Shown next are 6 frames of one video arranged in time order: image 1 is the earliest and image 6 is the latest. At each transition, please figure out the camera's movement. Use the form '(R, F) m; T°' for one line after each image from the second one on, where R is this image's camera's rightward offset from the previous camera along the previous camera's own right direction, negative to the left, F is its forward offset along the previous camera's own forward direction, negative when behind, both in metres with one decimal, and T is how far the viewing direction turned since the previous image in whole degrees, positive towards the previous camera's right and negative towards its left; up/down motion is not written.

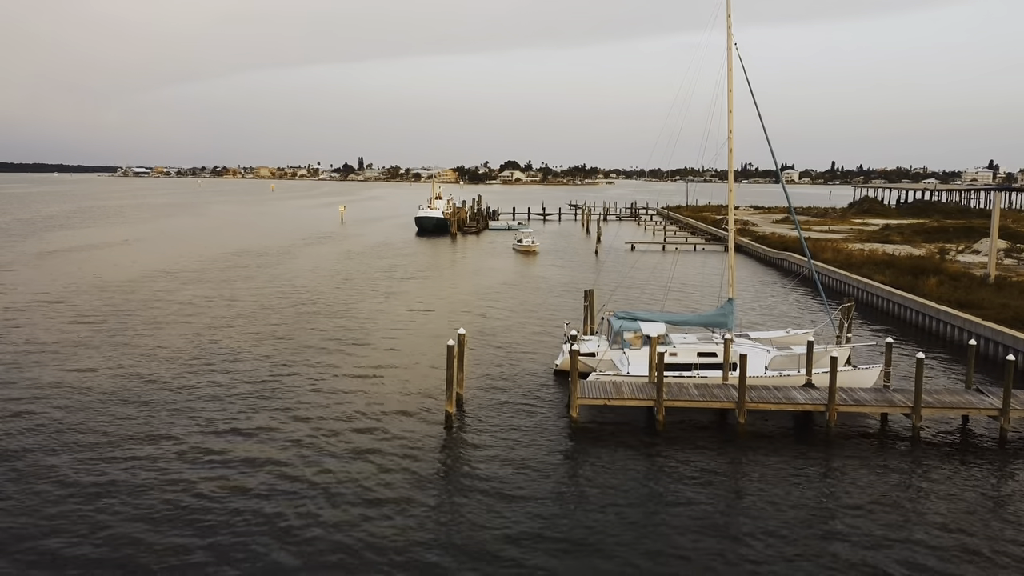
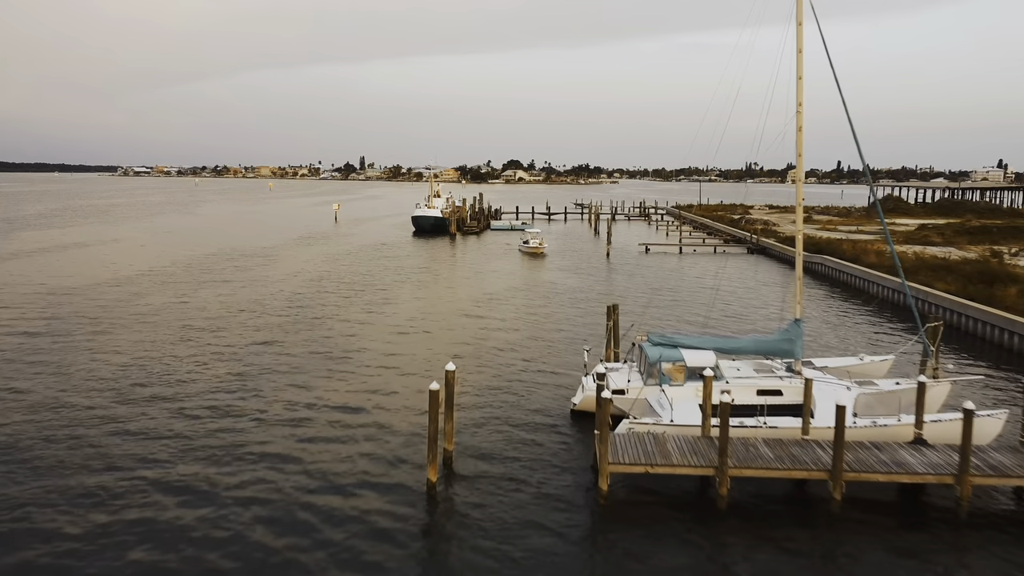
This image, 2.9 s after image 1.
(-0.1, +4.6) m; 0°
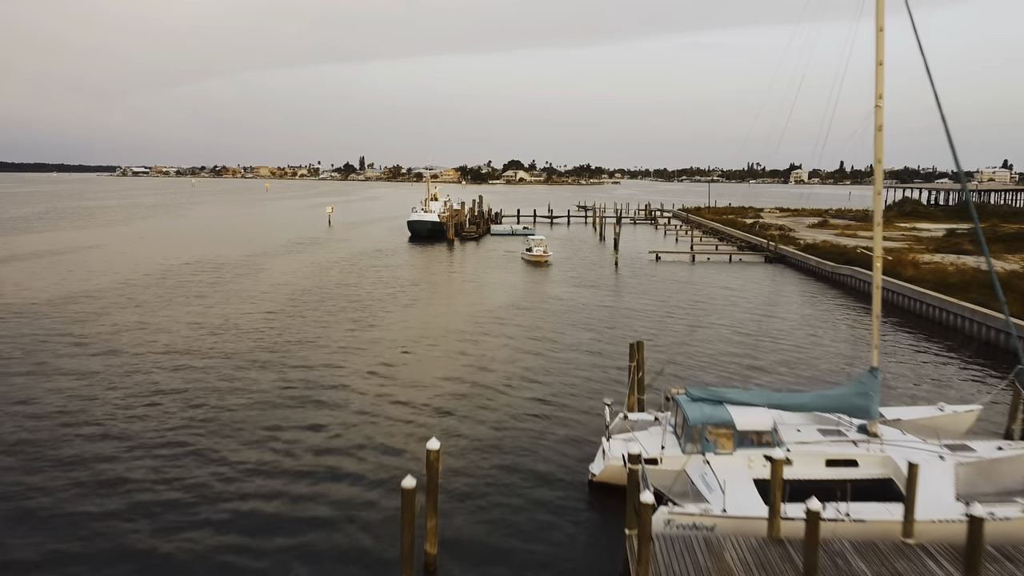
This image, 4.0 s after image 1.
(-0.1, +3.4) m; 0°
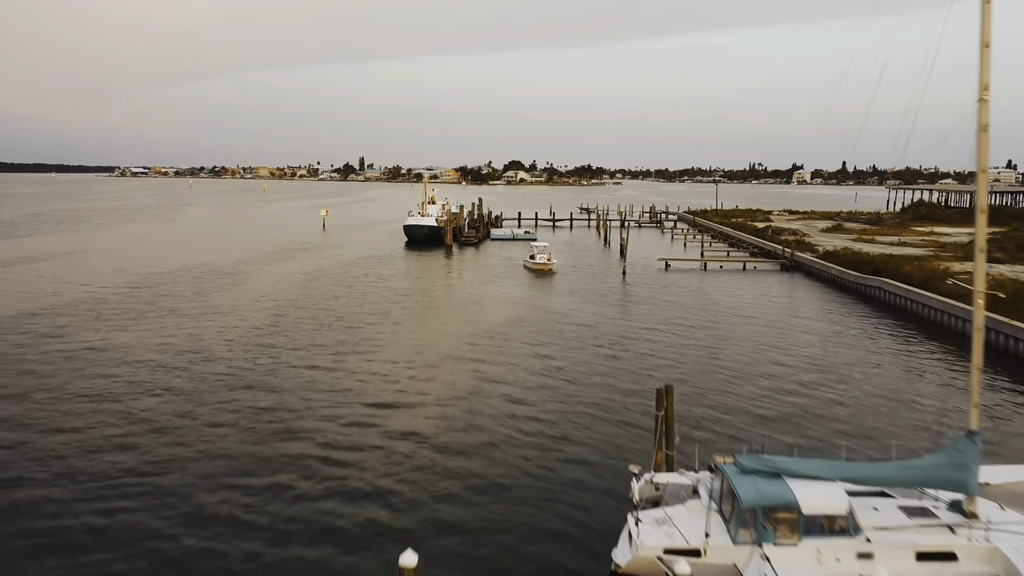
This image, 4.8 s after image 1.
(0.0, +2.7) m; 0°
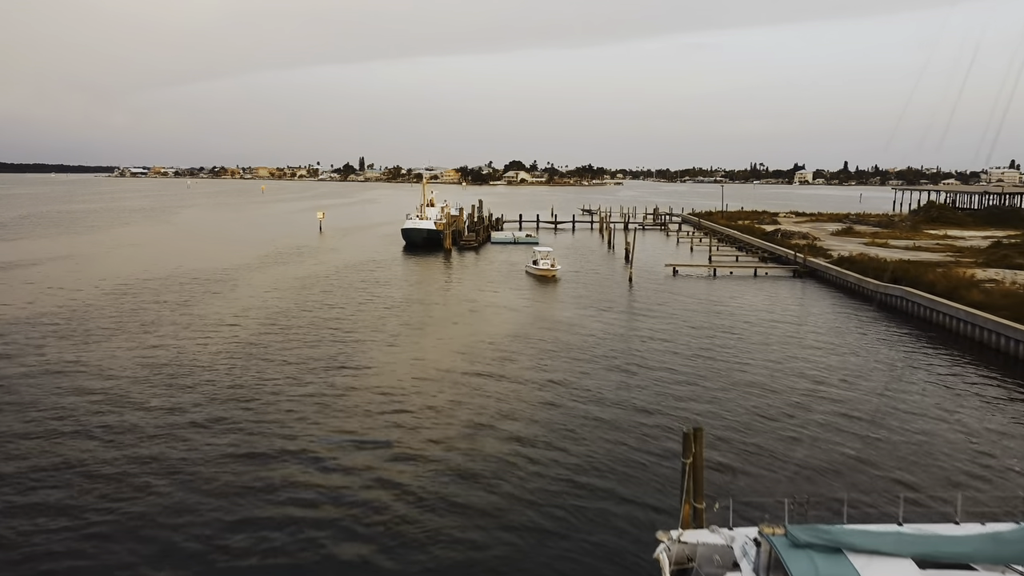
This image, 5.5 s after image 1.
(-0.1, +1.8) m; 0°
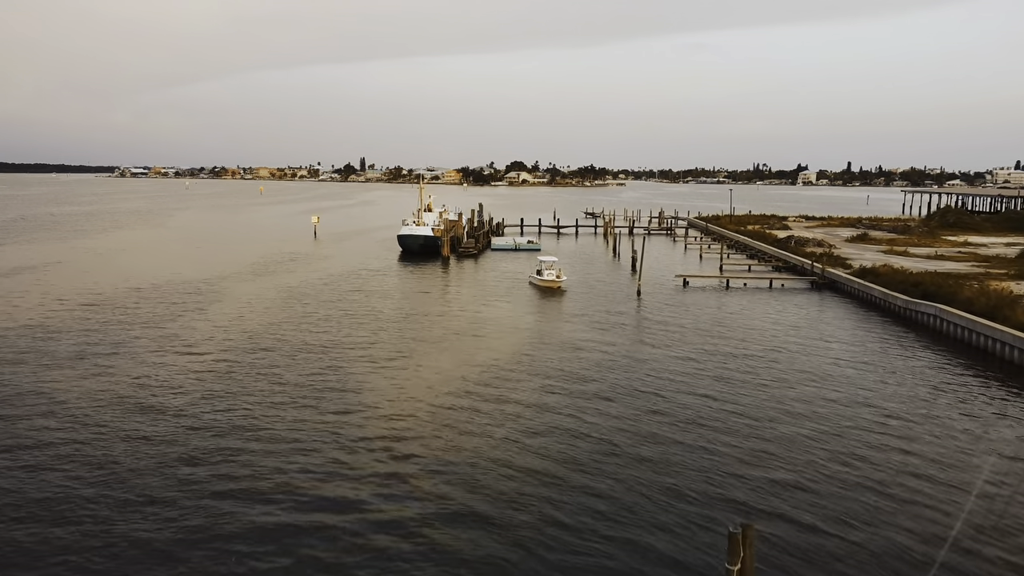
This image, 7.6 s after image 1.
(0.0, +2.5) m; 0°
